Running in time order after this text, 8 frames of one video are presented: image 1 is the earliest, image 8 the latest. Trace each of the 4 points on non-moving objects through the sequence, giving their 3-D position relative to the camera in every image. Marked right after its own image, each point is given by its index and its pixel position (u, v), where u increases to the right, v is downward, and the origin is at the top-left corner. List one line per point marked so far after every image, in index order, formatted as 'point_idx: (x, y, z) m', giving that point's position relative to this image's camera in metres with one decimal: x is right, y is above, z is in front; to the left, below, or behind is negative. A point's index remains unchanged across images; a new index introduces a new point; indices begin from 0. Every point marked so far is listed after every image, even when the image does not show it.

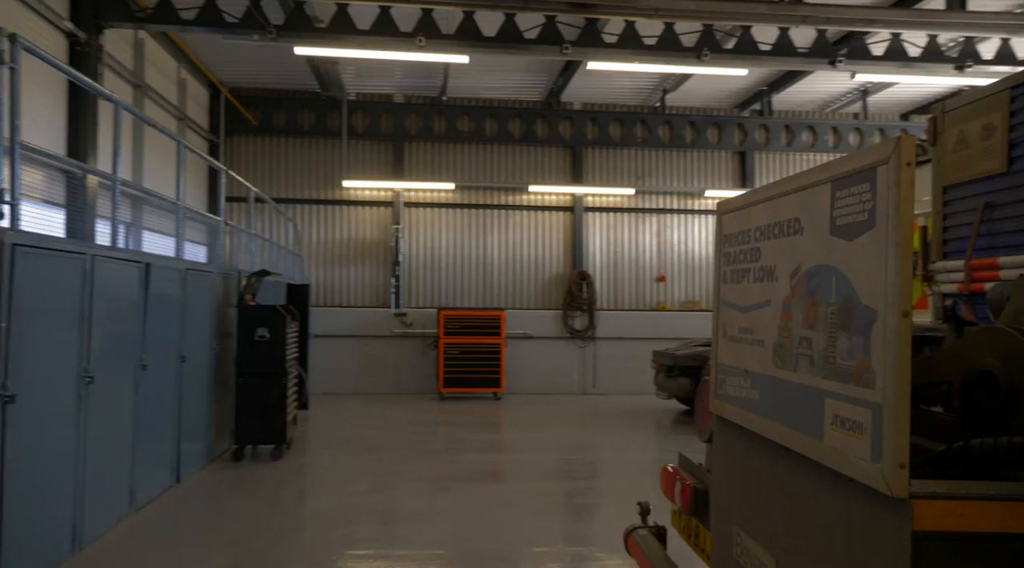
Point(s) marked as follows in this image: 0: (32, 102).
0: (-3.4, +1.2, +5.2) m
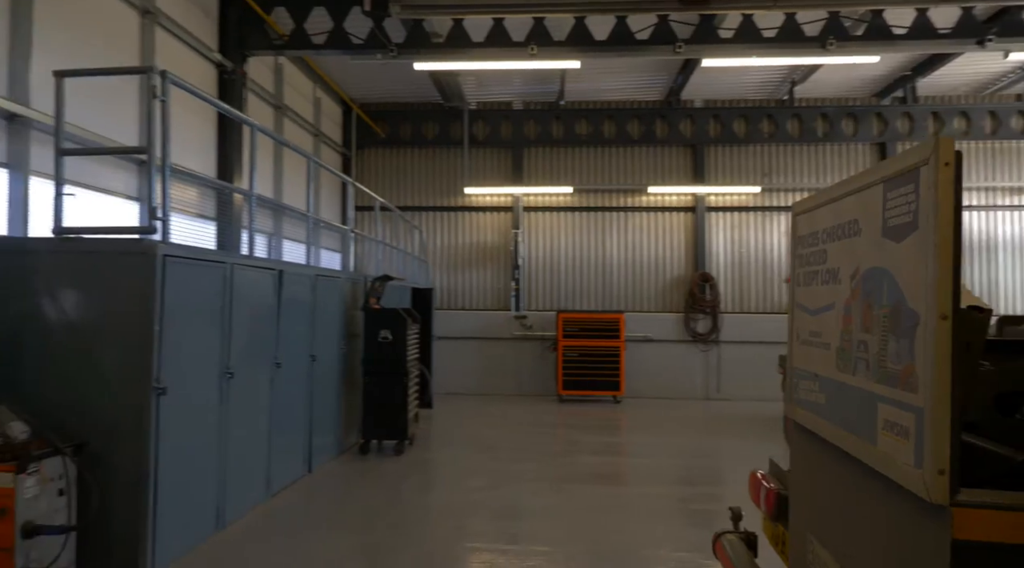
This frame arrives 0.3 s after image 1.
0: (-2.6, +1.2, +5.8) m
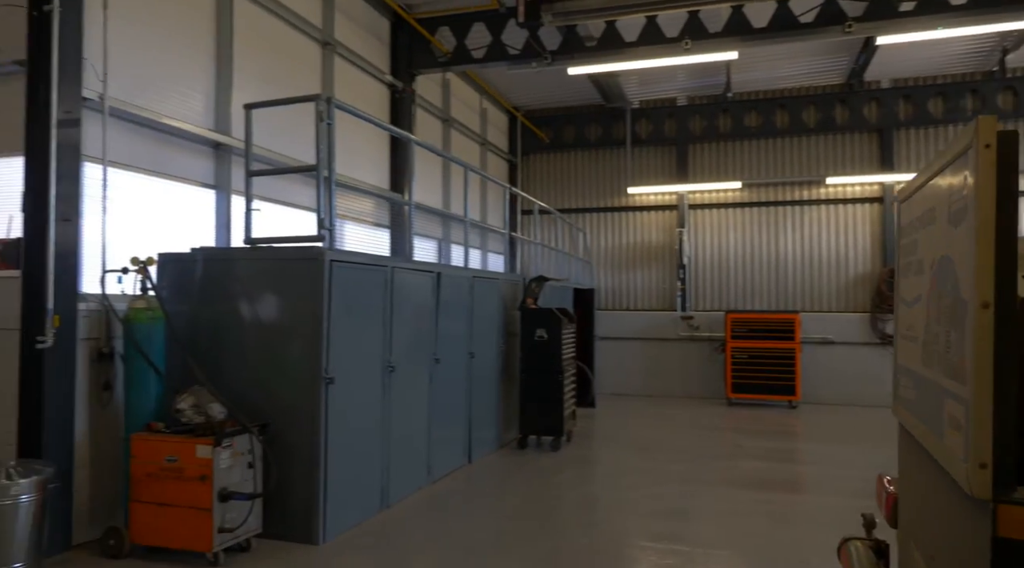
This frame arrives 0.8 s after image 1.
0: (-1.3, +1.1, +6.4) m
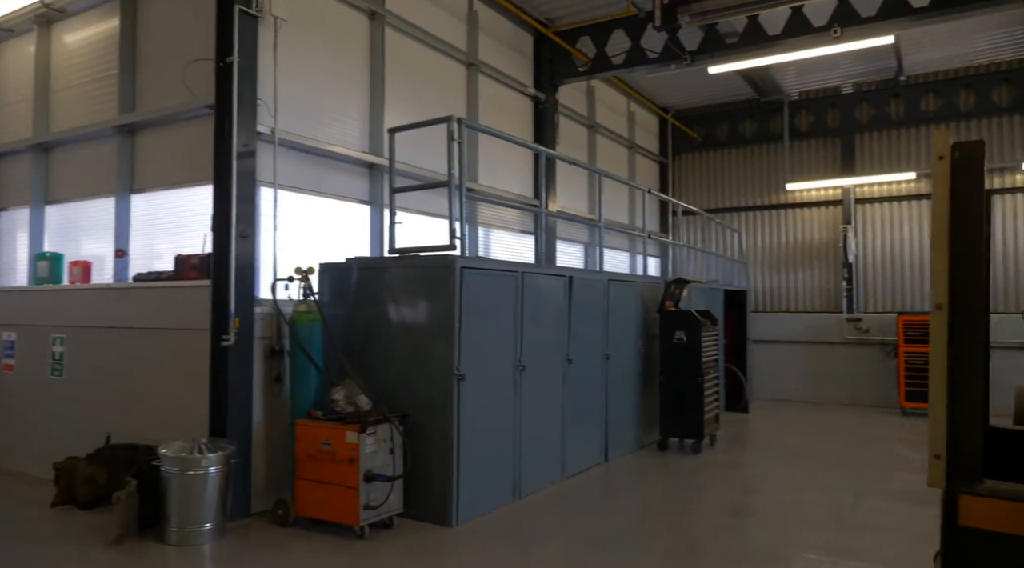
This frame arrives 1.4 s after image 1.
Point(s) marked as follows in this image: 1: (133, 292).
0: (-0.1, +1.1, +6.8) m
1: (-2.4, 0.0, +4.8) m
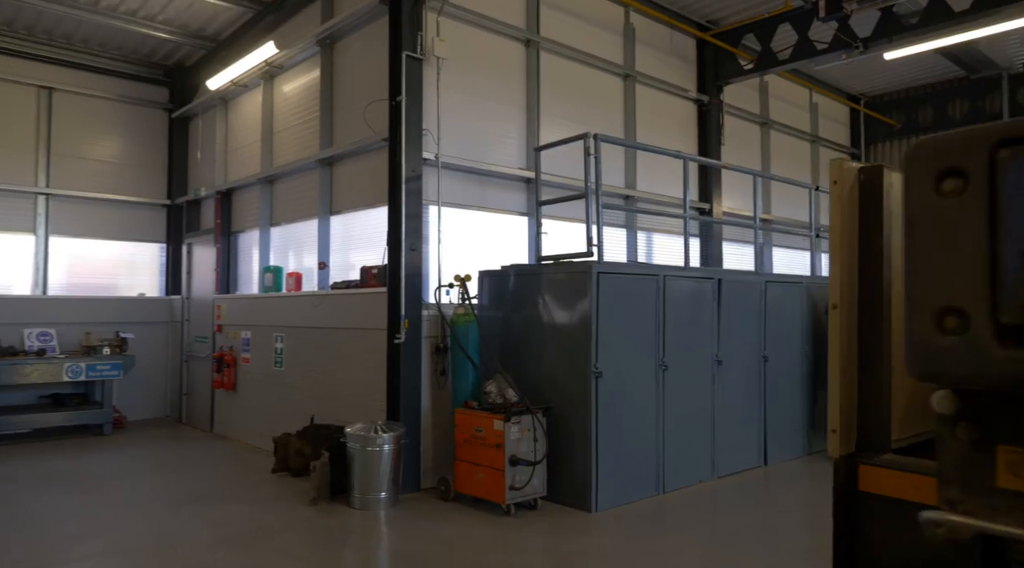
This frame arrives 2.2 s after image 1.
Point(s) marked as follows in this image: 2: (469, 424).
0: (+1.4, +1.1, +7.0) m
1: (-1.4, -0.1, +5.7) m
2: (-0.3, -0.9, +4.7) m
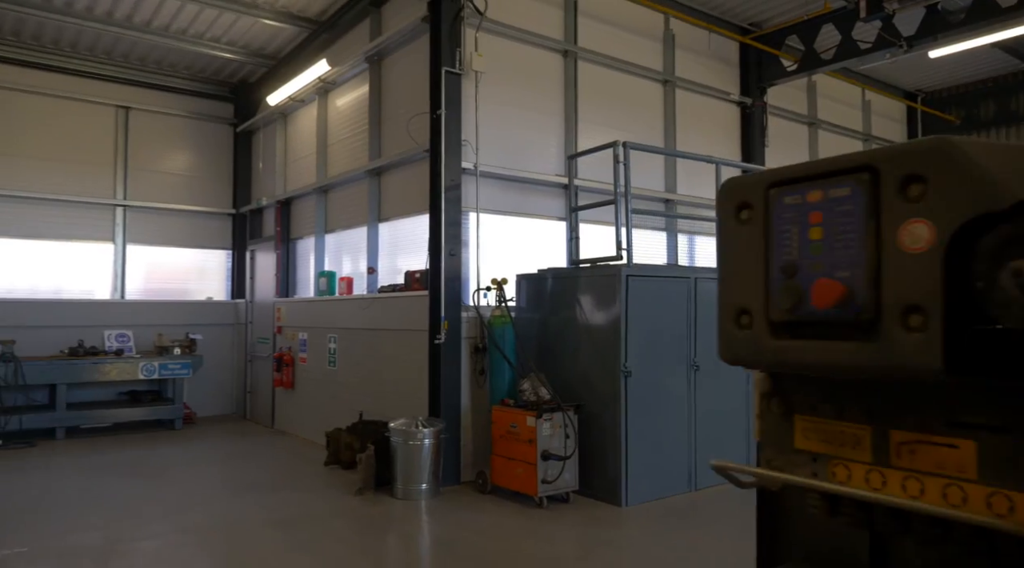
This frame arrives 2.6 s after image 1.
0: (+1.8, +1.1, +7.1) m
1: (-1.1, -0.1, +6.0) m
2: (-0.1, -0.9, +4.9) m
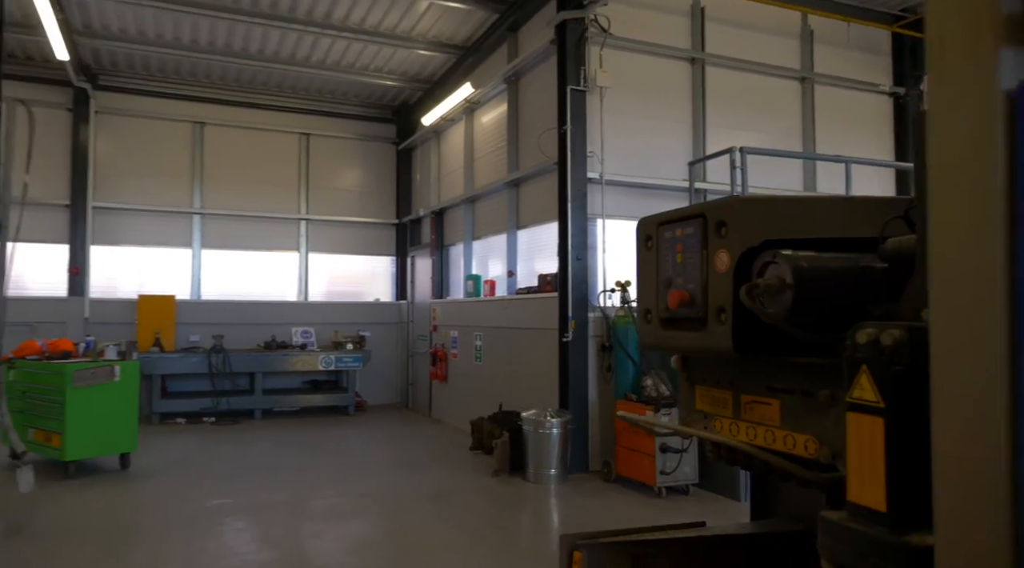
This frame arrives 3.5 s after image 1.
0: (+3.1, +1.1, +7.0) m
1: (0.0, -0.2, +6.6) m
2: (+0.8, -0.9, +5.3) m
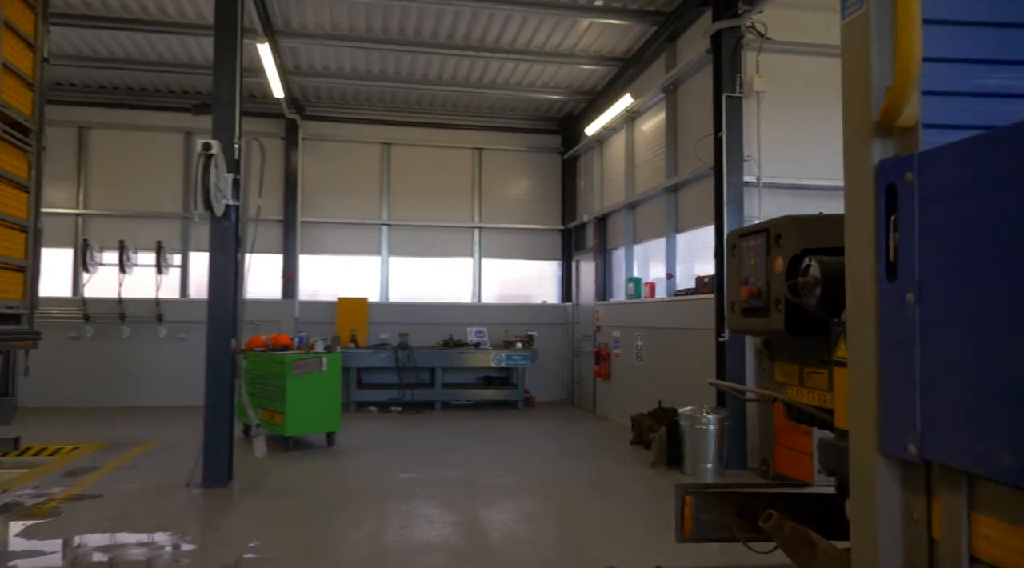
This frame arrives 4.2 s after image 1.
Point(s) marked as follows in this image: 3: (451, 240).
0: (+4.6, +1.1, +6.5) m
1: (+1.5, -0.2, +6.8) m
2: (+2.0, -0.9, +5.4) m
3: (-0.8, +0.6, +10.1) m
